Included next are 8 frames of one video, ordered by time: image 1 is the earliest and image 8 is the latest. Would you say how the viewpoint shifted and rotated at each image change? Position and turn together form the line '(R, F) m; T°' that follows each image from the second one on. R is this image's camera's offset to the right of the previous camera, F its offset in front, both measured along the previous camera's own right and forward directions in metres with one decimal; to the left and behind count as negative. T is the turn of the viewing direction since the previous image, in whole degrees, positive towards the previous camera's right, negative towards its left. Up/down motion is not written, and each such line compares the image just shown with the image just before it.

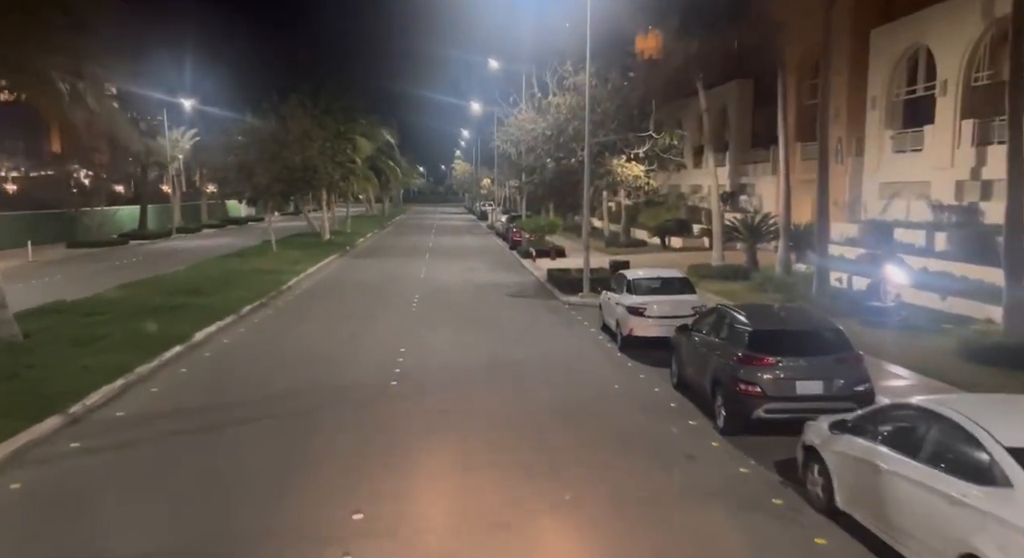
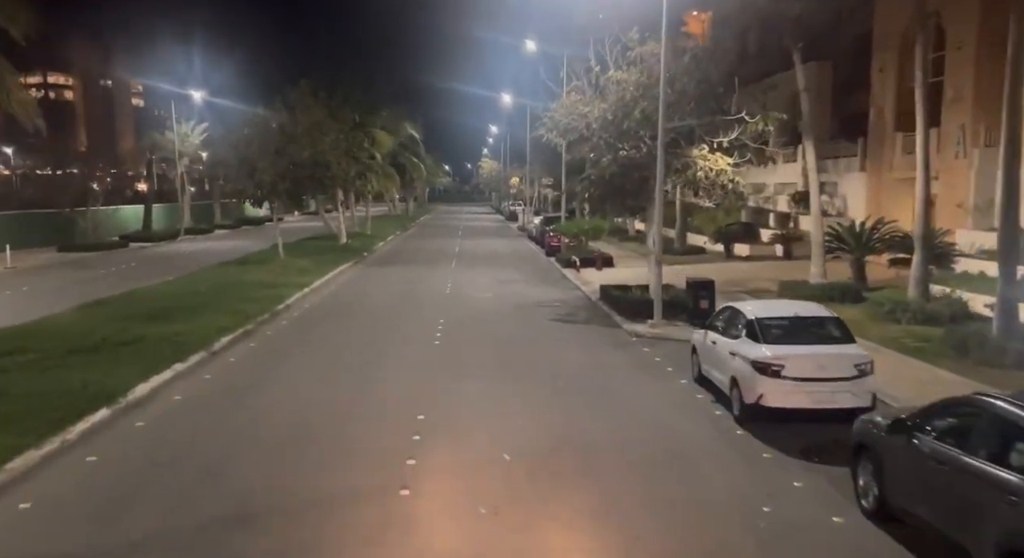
(-0.6, +4.1) m; -2°
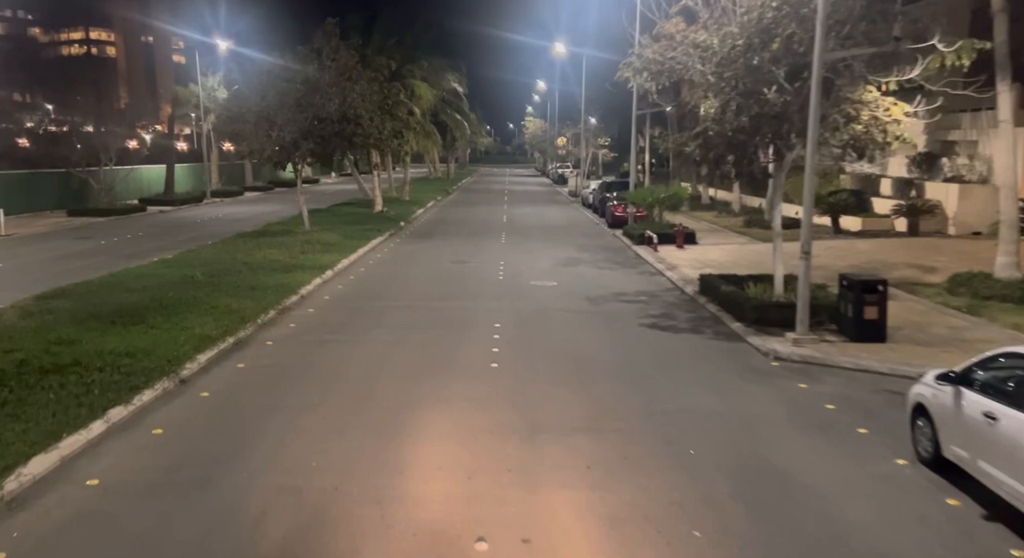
(-0.7, +4.2) m; -3°
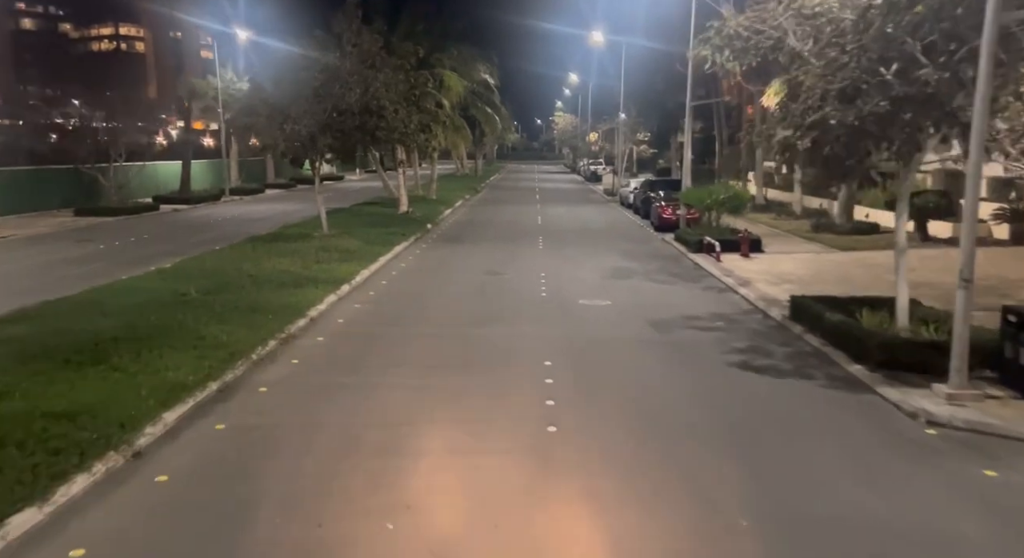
(-0.4, +2.5) m; -2°
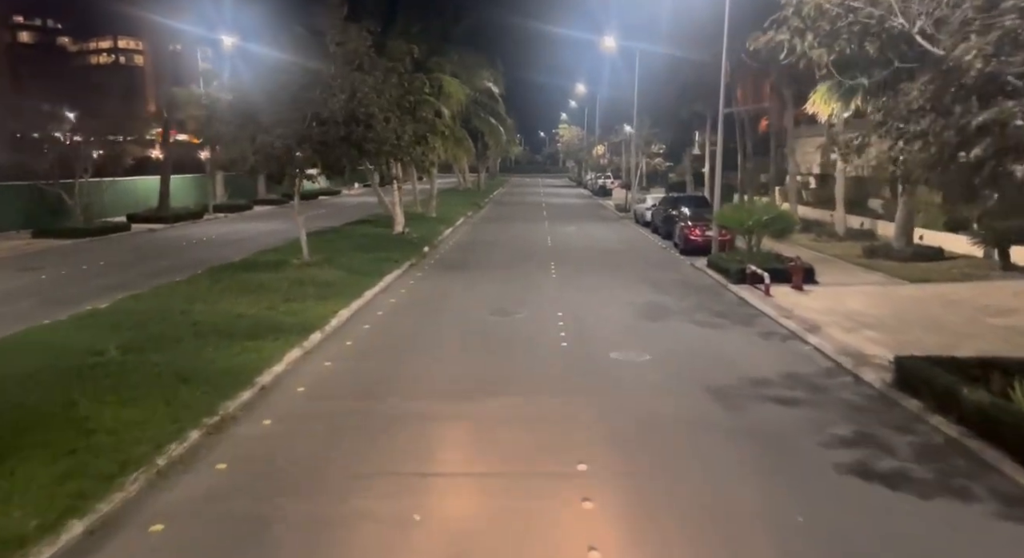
(-0.2, +3.0) m; 0°
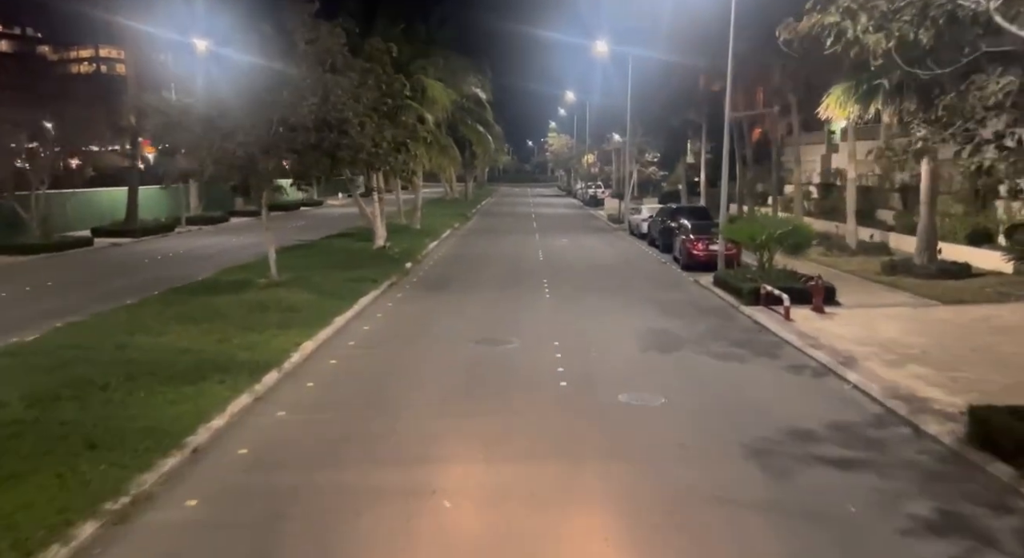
(0.0, +1.7) m; +1°
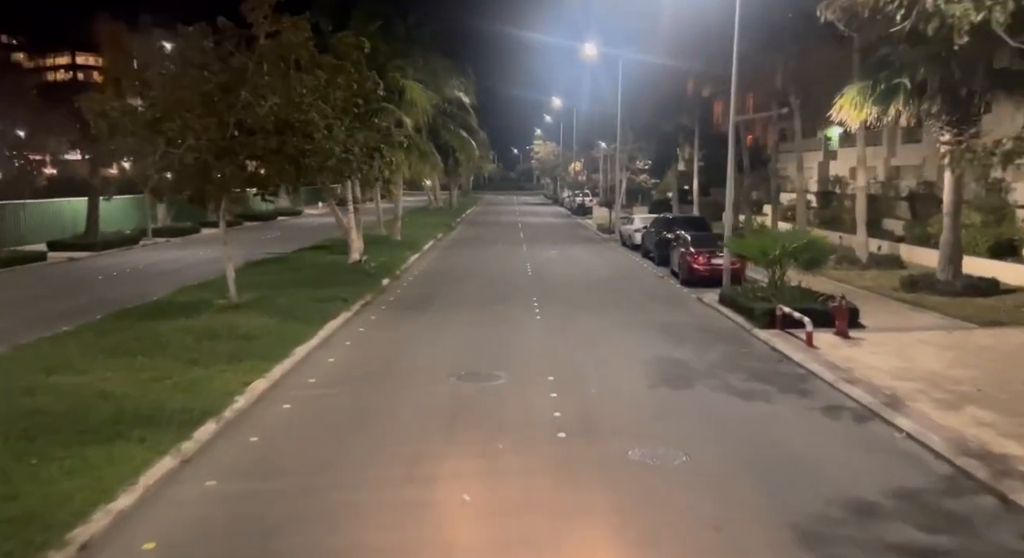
(0.0, +1.7) m; +1°
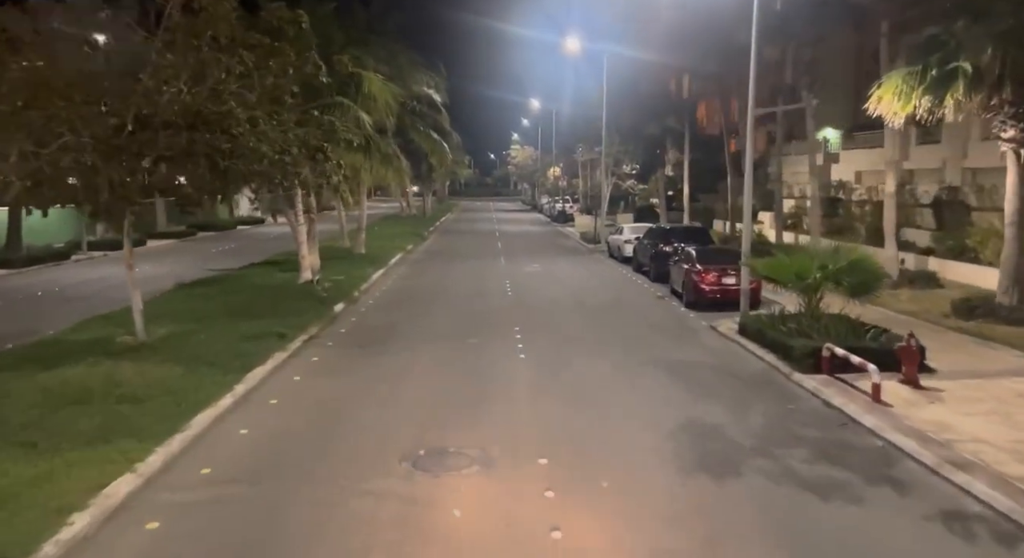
(0.0, +3.1) m; +2°
